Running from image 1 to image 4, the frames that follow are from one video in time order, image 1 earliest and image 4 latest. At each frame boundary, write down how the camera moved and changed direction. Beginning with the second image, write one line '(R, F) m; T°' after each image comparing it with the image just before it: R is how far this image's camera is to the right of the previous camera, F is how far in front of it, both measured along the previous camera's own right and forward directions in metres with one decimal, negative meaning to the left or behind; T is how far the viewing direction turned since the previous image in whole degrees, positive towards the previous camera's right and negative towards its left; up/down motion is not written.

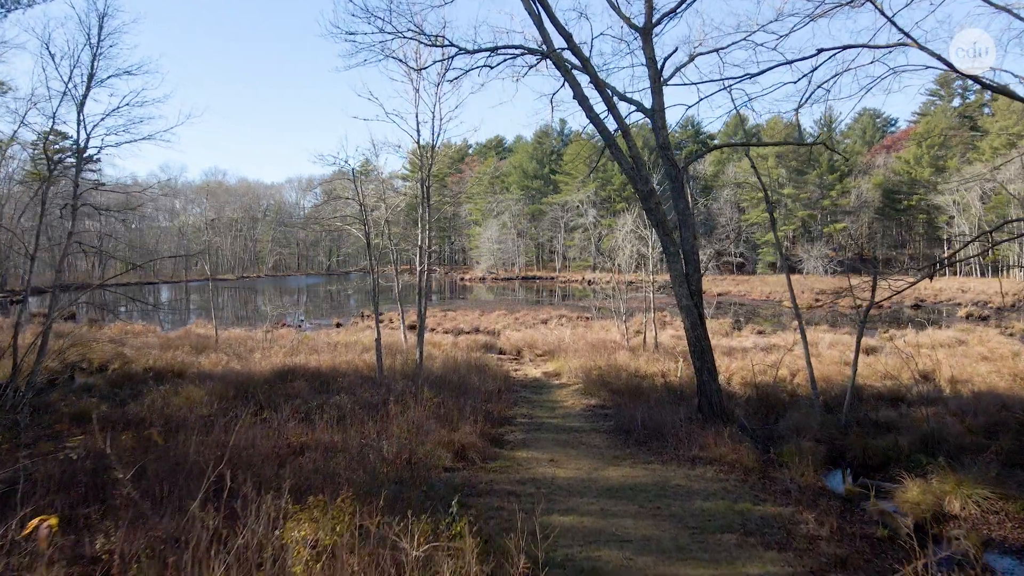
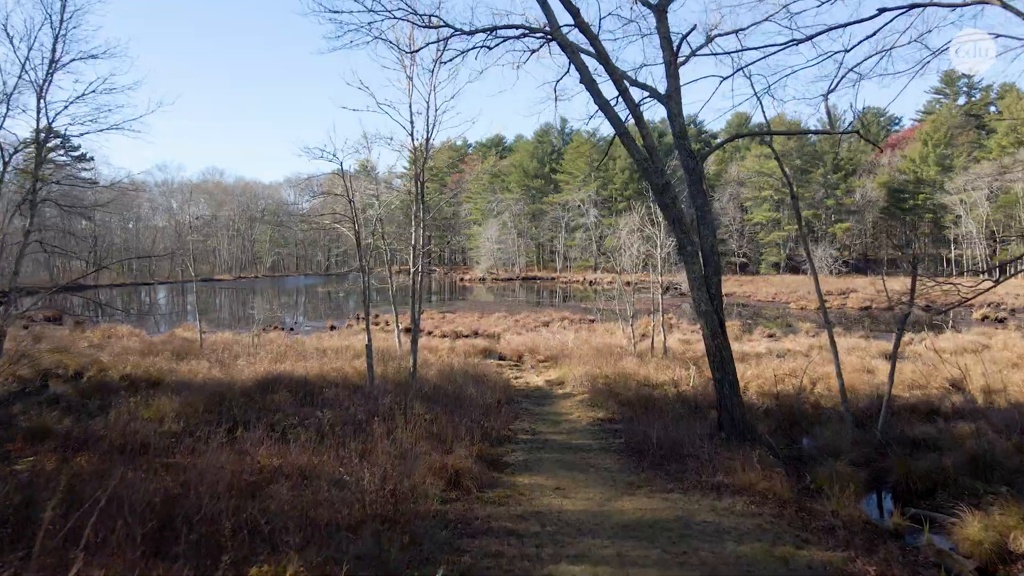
(0.0, +0.6) m; 0°
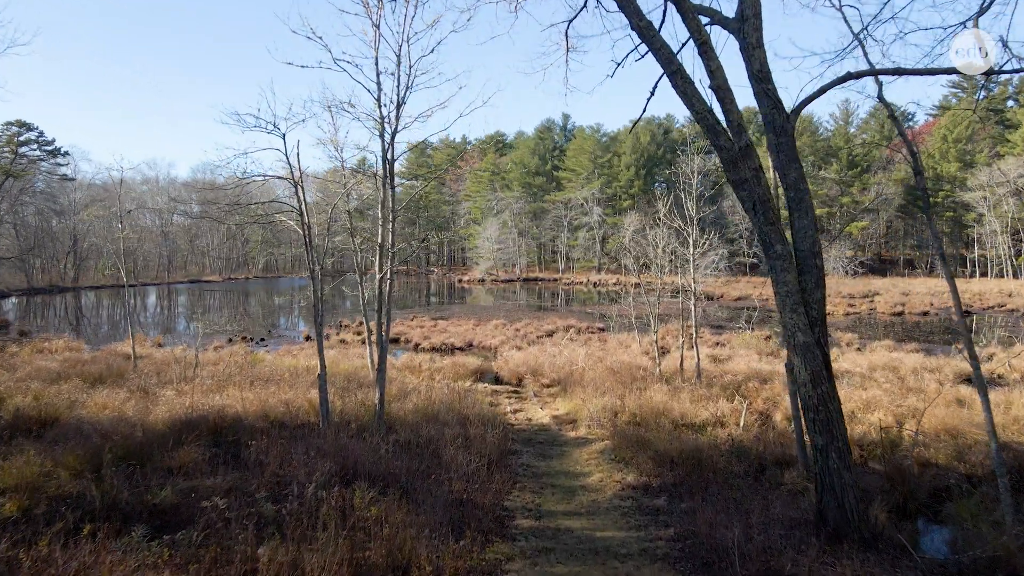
(0.0, +2.0) m; 0°
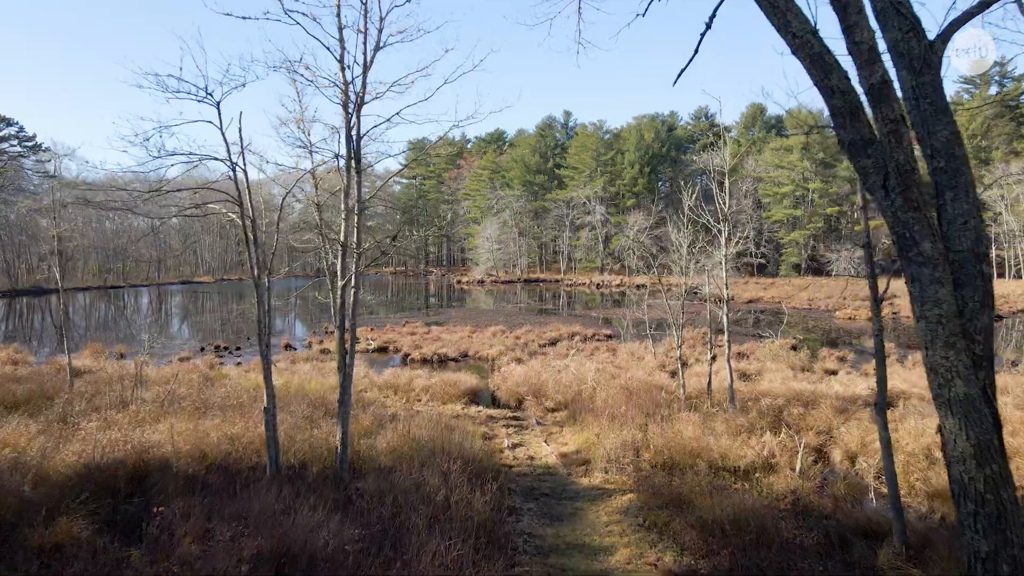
(0.0, +1.3) m; 0°
